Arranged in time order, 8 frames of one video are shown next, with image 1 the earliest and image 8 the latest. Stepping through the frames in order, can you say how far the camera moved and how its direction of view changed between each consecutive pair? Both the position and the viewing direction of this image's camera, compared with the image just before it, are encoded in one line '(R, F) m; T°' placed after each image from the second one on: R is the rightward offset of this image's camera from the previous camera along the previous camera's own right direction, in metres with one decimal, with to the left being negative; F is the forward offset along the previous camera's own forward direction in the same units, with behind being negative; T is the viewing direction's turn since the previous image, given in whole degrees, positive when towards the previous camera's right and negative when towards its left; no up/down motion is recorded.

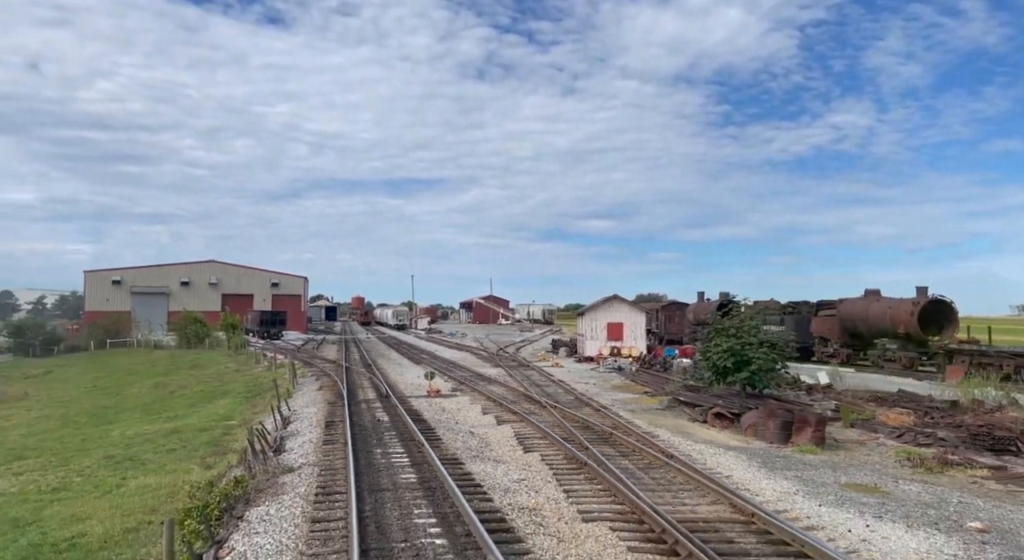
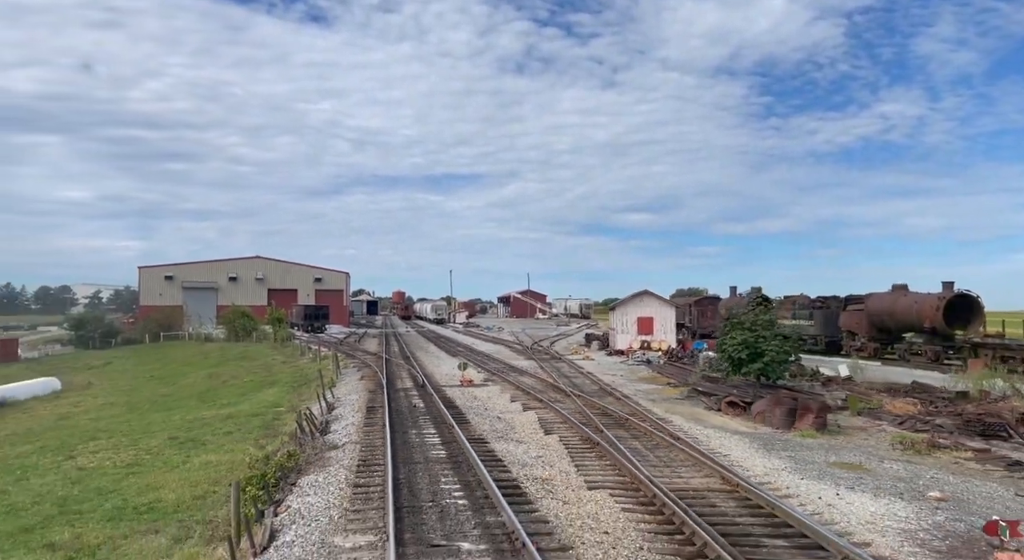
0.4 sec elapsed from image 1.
(+0.4, -1.3) m; -3°
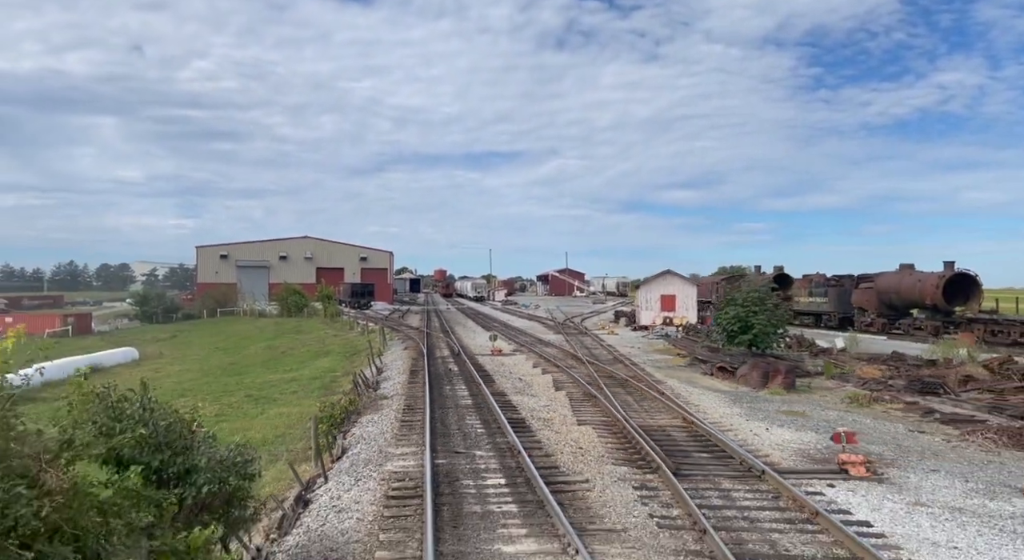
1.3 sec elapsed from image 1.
(+0.7, -3.1) m; -4°
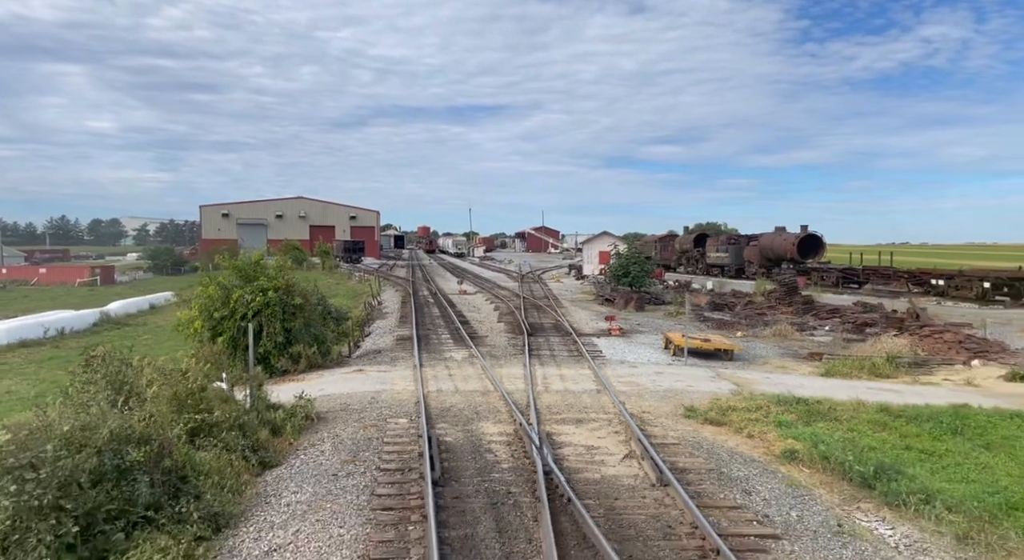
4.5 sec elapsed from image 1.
(+1.3, -10.5) m; +1°
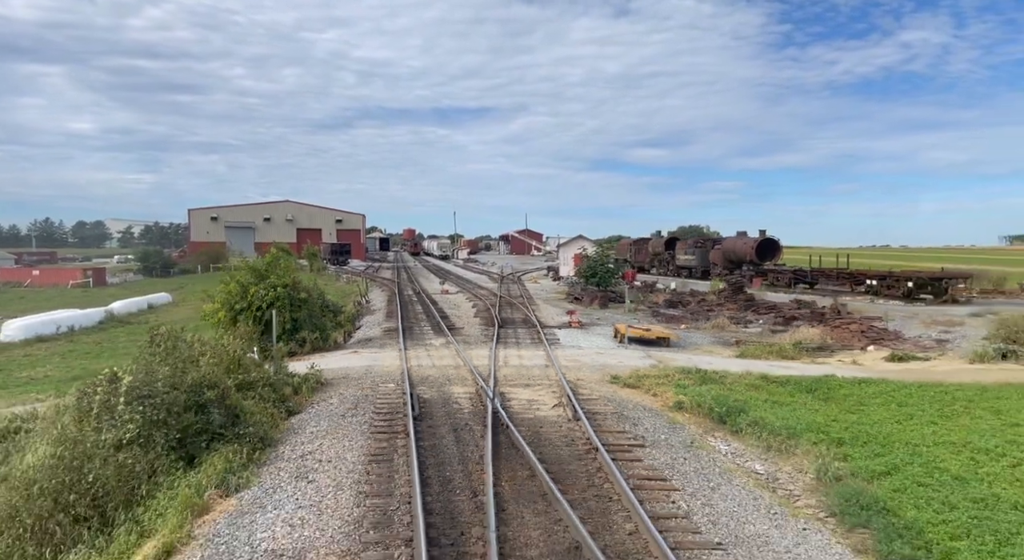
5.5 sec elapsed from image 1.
(+0.4, -3.0) m; +1°
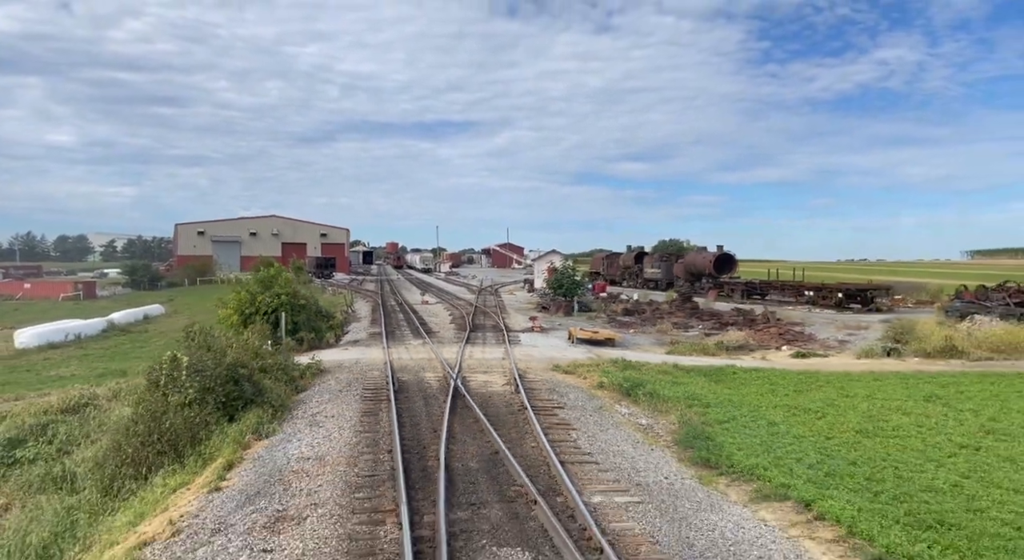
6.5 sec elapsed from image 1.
(+0.6, -3.4) m; +1°
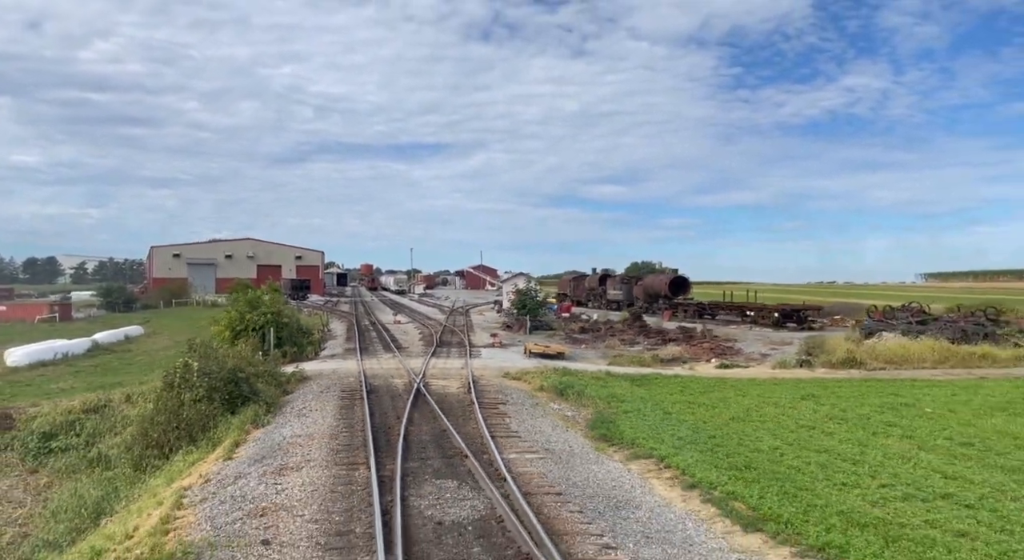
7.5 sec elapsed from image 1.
(+0.6, -2.9) m; +2°
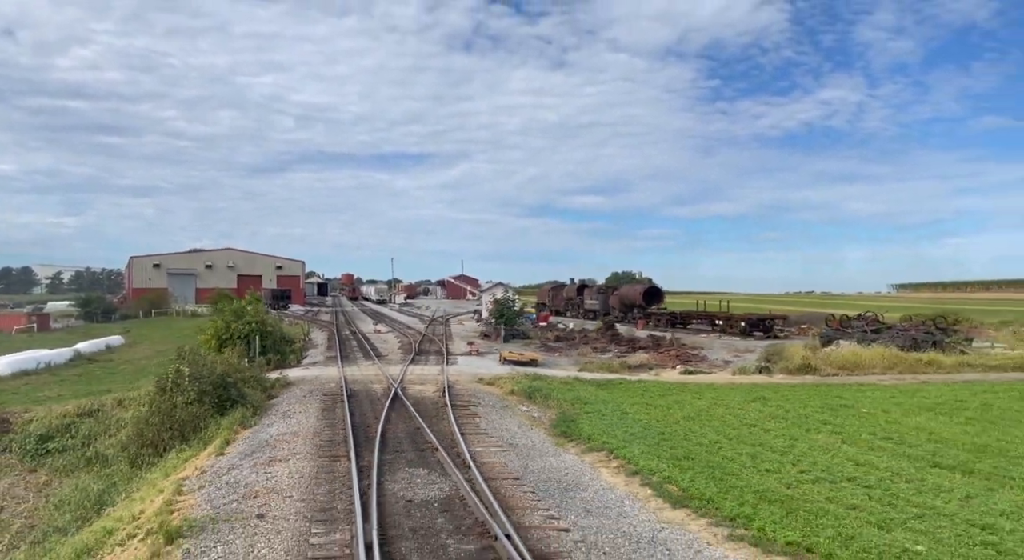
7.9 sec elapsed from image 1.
(+0.3, -1.2) m; +2°
